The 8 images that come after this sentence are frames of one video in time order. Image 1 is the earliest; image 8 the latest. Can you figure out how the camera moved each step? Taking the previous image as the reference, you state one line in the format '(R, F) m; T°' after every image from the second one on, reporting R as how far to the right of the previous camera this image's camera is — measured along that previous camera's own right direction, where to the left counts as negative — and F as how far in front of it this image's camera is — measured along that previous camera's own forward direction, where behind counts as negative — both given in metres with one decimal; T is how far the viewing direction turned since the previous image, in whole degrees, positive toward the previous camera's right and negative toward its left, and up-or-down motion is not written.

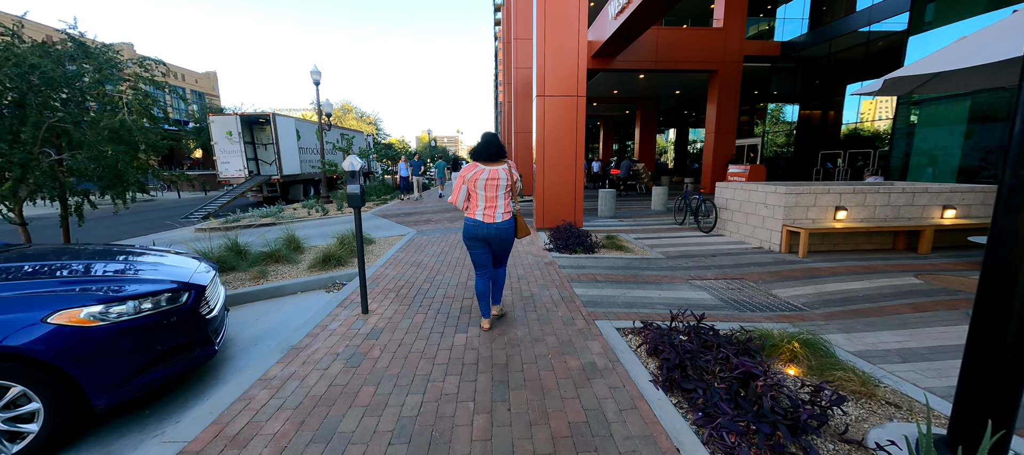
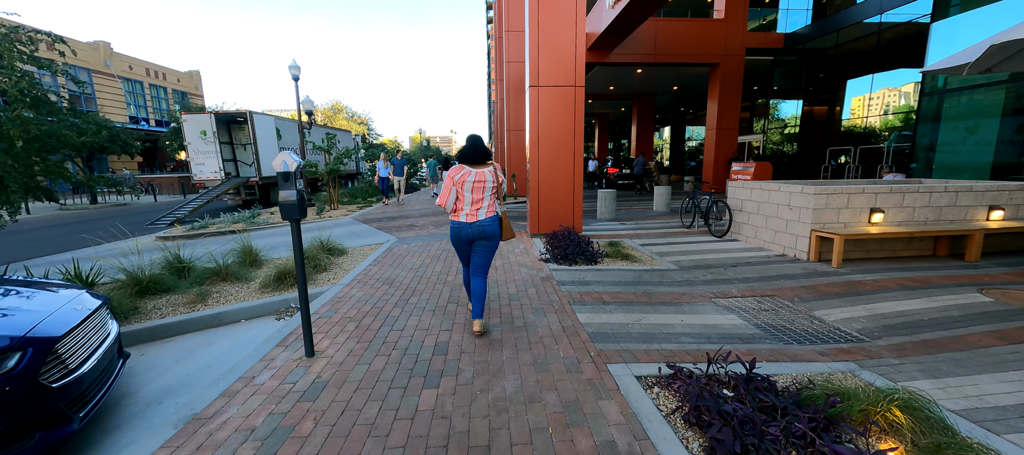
(+0.1, +0.9) m; +1°
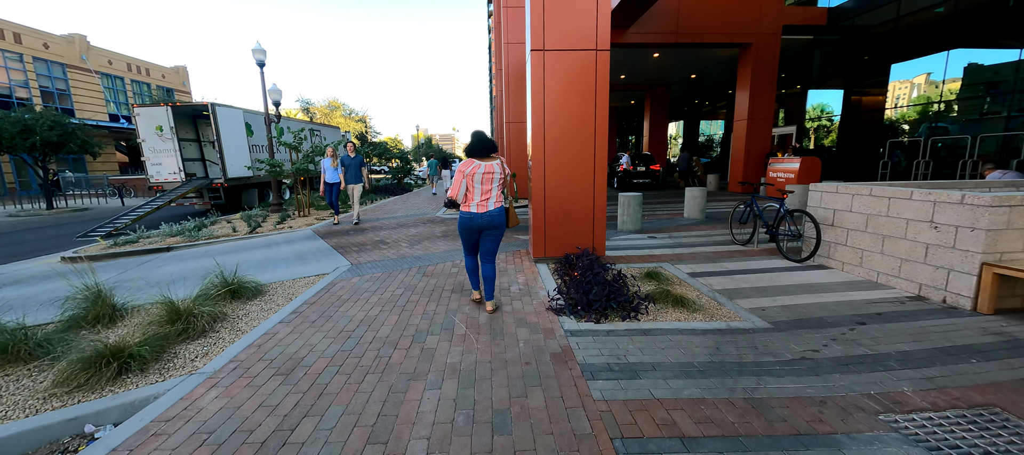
(+0.1, +2.1) m; 0°
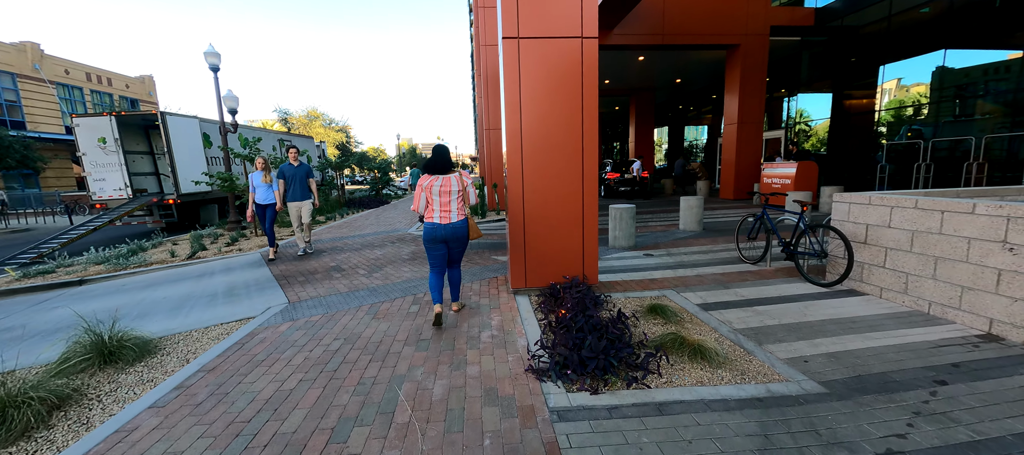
(+0.2, +0.9) m; +2°
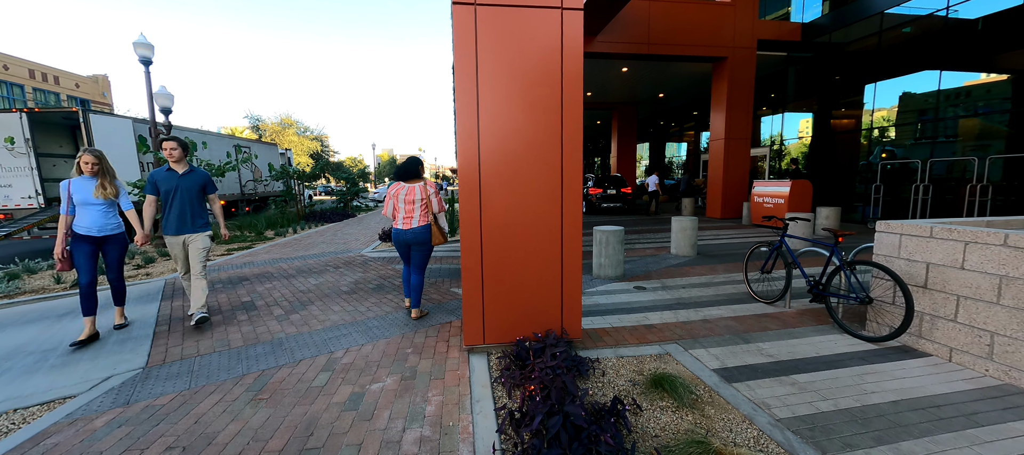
(+0.2, +1.1) m; +3°
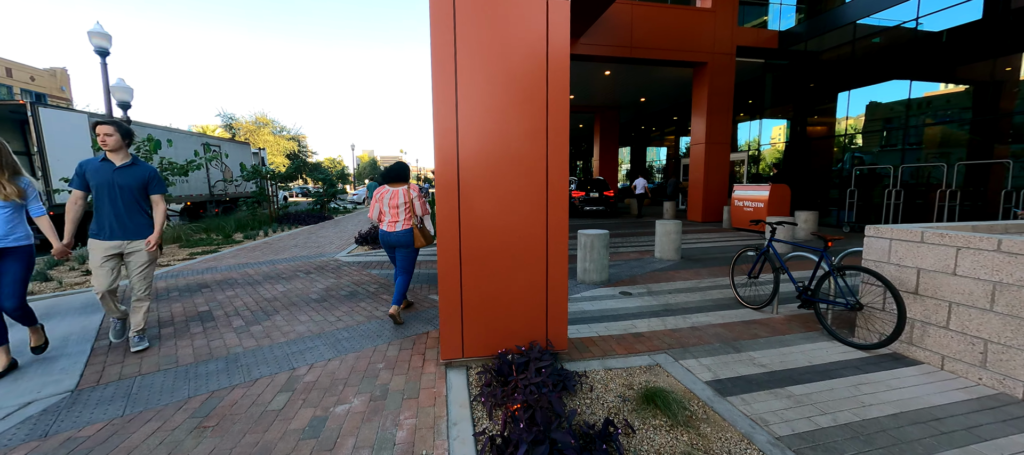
(0.0, +0.2) m; +3°
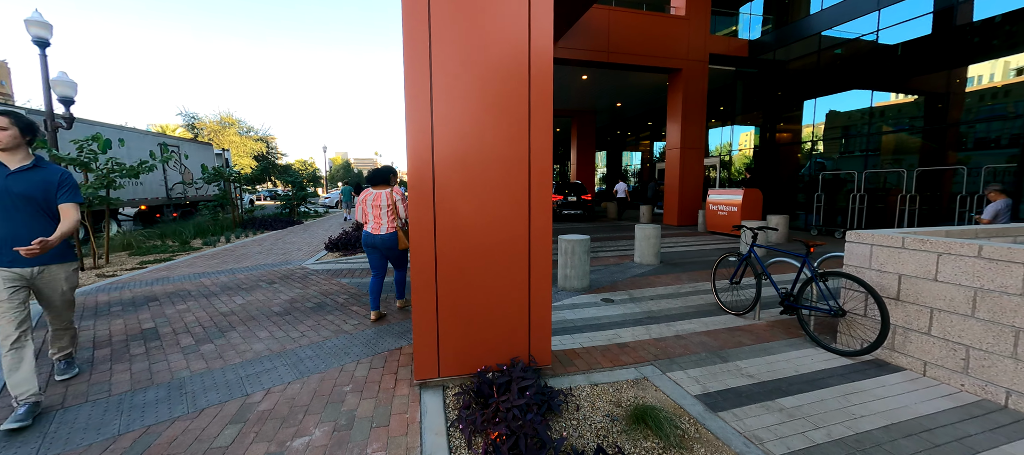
(0.0, +0.2) m; +3°
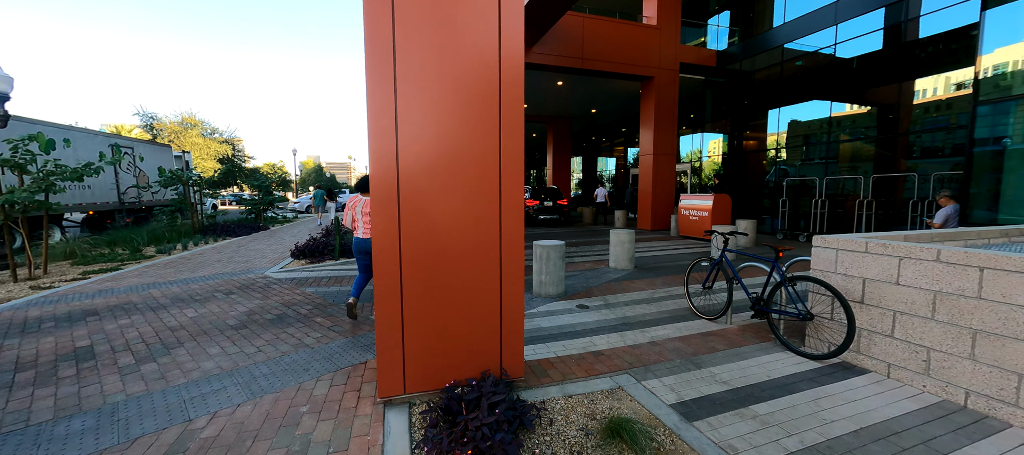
(+0.1, +0.1) m; +3°
